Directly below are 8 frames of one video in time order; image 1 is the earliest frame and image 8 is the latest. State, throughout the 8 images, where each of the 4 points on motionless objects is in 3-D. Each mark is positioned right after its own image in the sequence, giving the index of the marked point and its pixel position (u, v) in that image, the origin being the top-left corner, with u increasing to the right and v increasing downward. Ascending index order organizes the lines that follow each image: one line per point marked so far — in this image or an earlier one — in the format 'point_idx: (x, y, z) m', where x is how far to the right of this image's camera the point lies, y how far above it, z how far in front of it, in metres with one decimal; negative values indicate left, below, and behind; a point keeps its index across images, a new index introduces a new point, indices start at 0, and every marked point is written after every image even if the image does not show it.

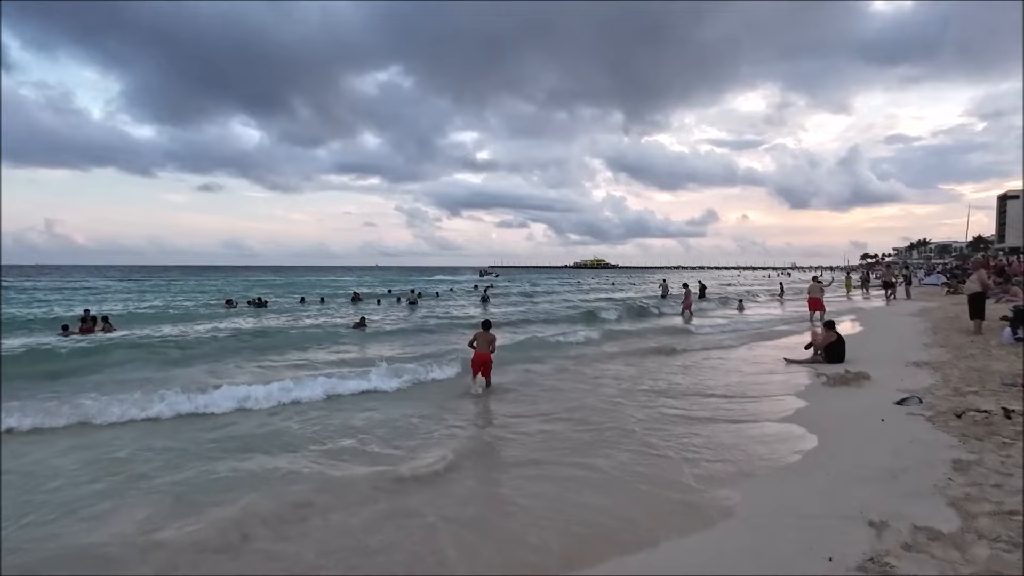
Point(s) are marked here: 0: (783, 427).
0: (+3.6, -2.0, +7.5) m
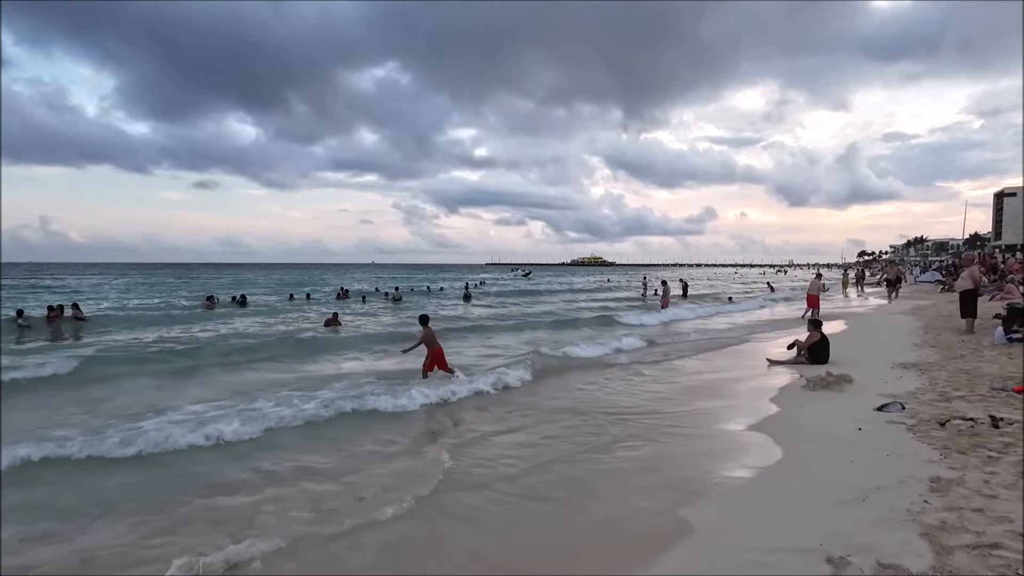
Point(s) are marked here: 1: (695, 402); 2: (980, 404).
0: (+3.0, -2.0, +6.9) m
1: (+3.0, -2.0, +9.2) m
2: (+6.1, -1.5, +7.3) m
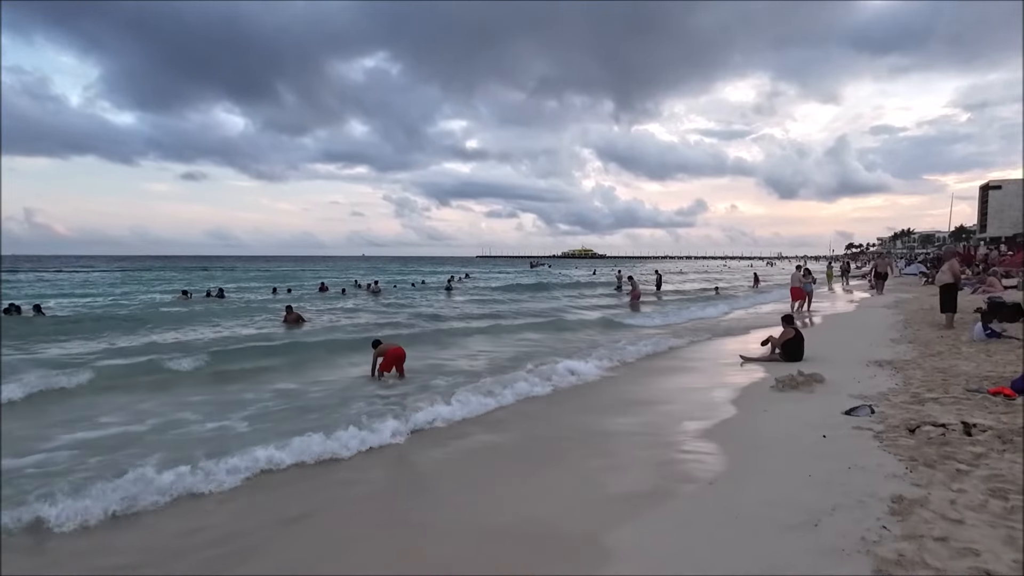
0: (+2.3, -1.9, +6.4) m
1: (+2.3, -2.0, +8.7) m
2: (+5.4, -1.5, +6.8) m
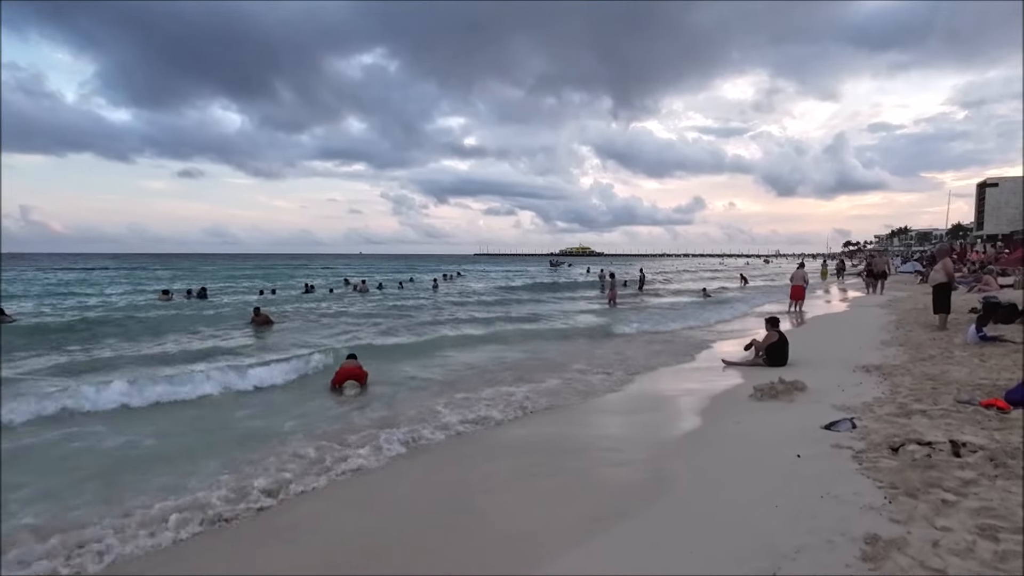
0: (+1.7, -2.0, +5.8) m
1: (+1.7, -2.0, +8.1) m
2: (+4.8, -1.5, +6.2) m
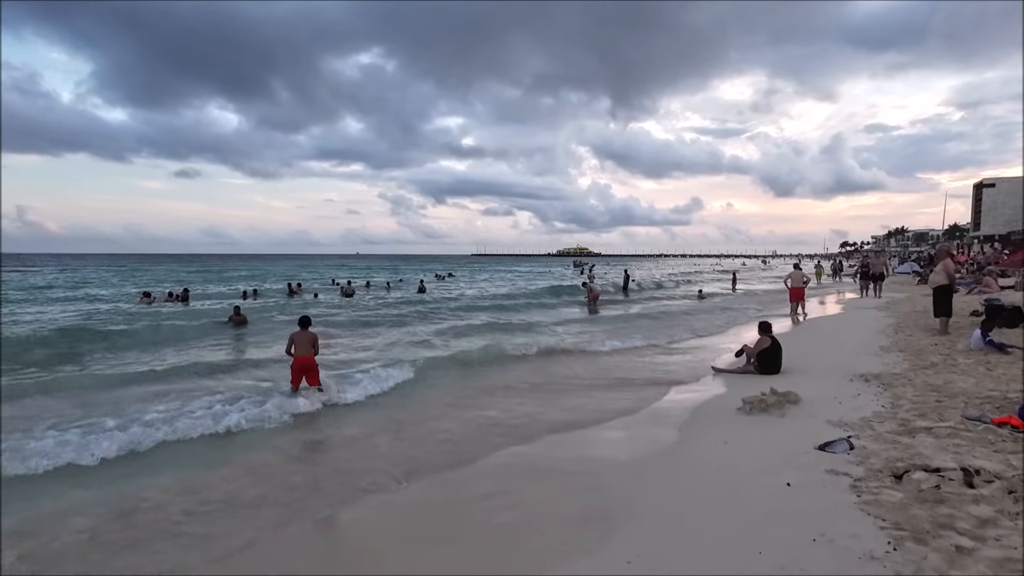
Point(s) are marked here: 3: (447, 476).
0: (+1.3, -2.0, +5.1) m
1: (+1.2, -2.0, +7.4) m
2: (+4.4, -1.6, +5.6) m
3: (-0.8, -2.2, +6.7) m
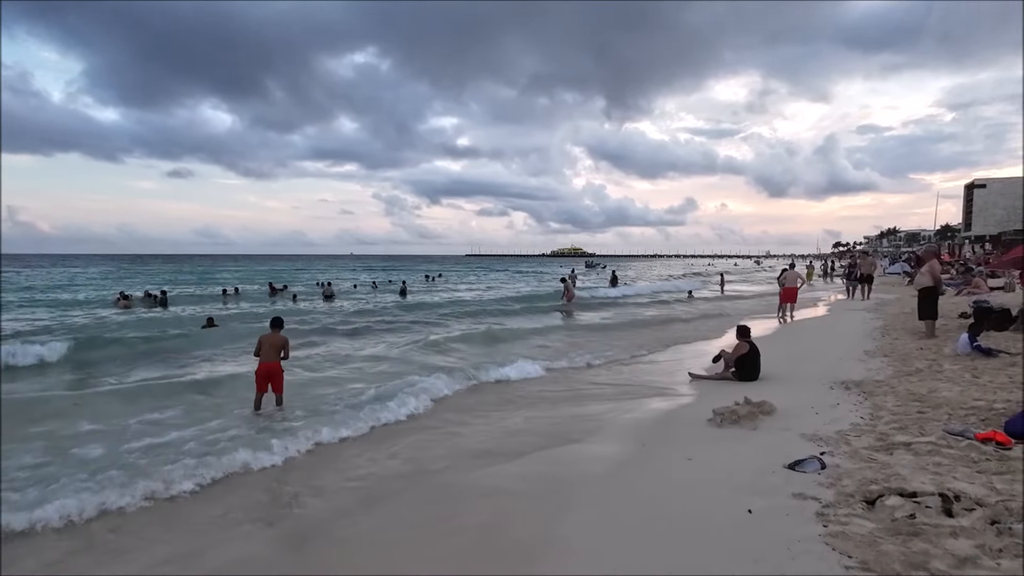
0: (+0.7, -2.0, +4.6) m
1: (+0.6, -2.1, +6.9) m
2: (+3.8, -1.6, +5.1) m
3: (-1.3, -2.3, +6.2) m
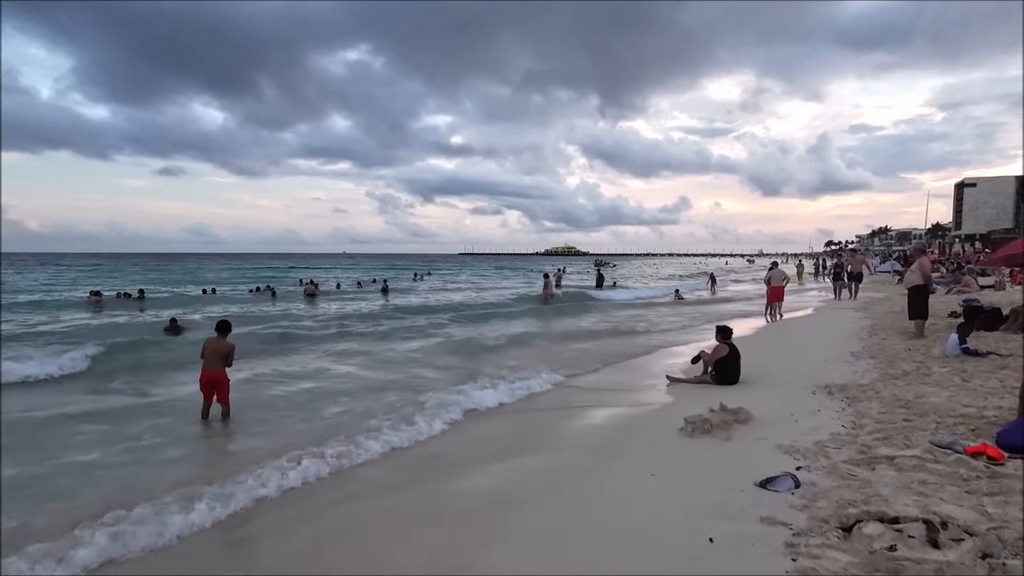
0: (+0.2, -2.0, +4.1) m
1: (+0.1, -2.1, +6.4) m
2: (+3.3, -1.6, +4.6) m
3: (-1.9, -2.3, +5.6) m
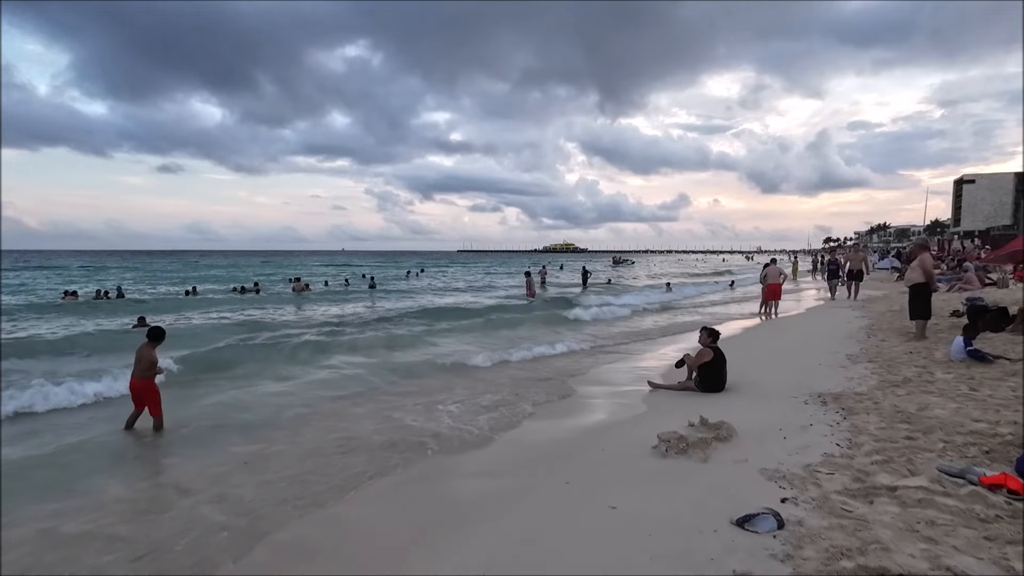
0: (-0.3, -2.0, +3.3) m
1: (-0.4, -2.1, +5.6) m
2: (+2.8, -1.6, +3.8) m
3: (-2.4, -2.3, +4.8) m
